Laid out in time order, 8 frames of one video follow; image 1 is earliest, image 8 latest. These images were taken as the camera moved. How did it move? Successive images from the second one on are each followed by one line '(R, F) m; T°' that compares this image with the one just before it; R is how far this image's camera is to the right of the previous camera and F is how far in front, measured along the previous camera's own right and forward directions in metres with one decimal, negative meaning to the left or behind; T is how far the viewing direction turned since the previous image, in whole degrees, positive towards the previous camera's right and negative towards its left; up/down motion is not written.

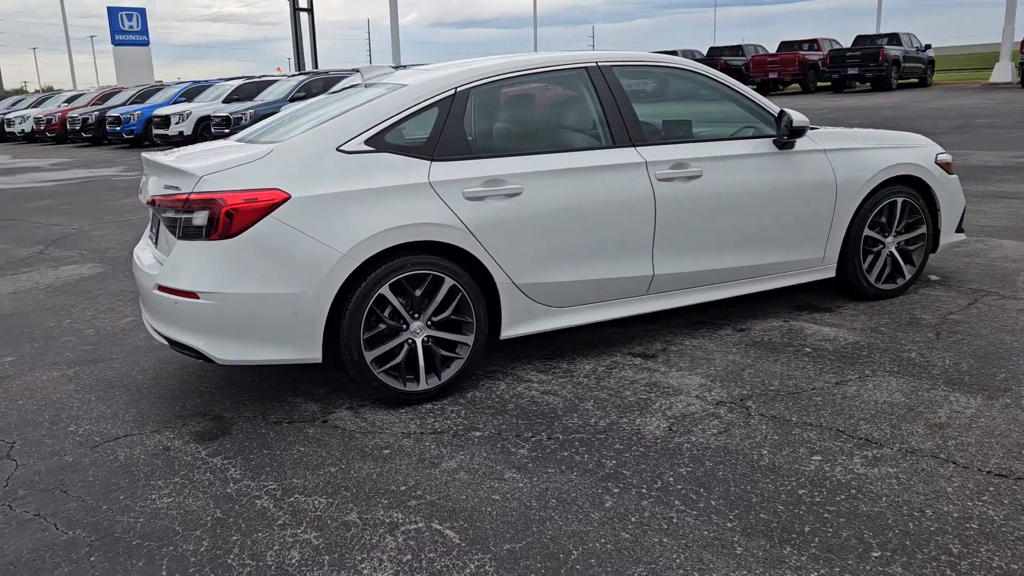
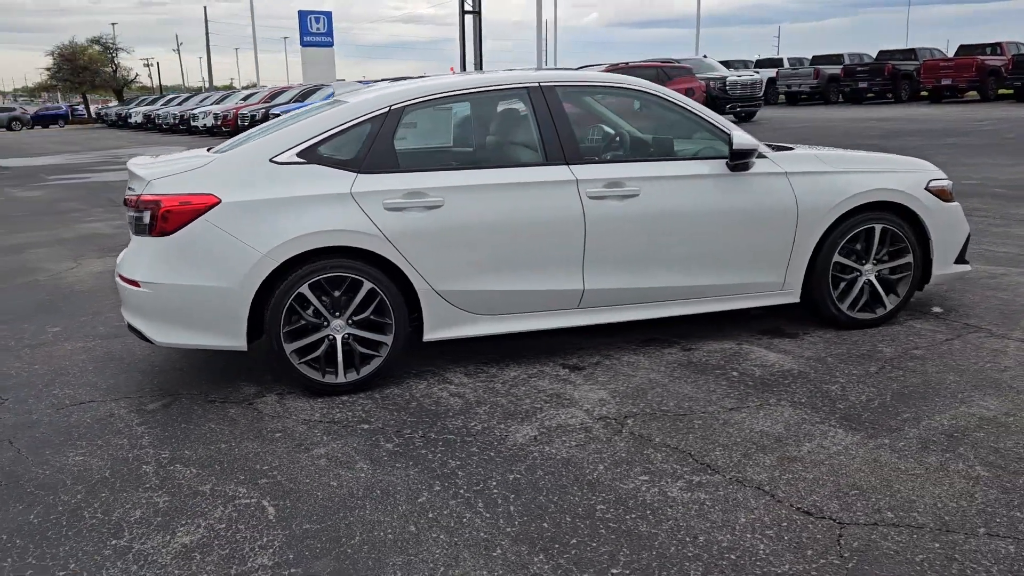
(+1.2, -0.1) m; -11°
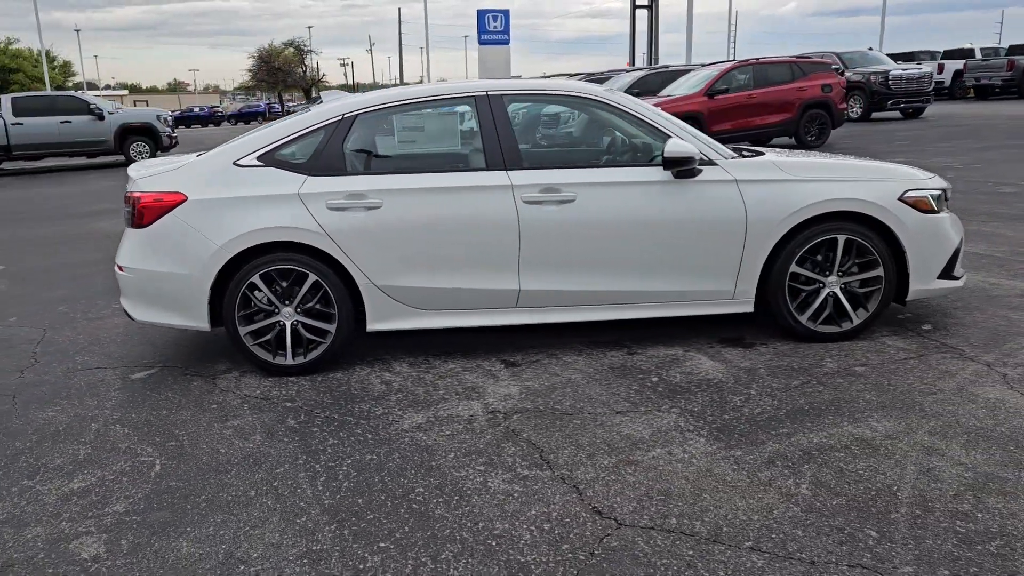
(+1.3, -0.1) m; -12°
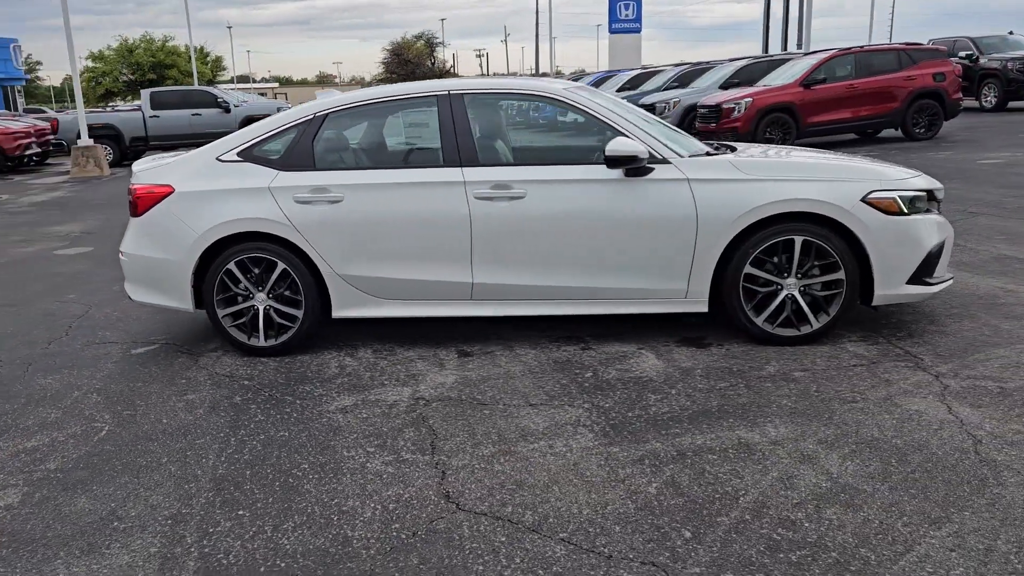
(+1.0, -0.1) m; -9°
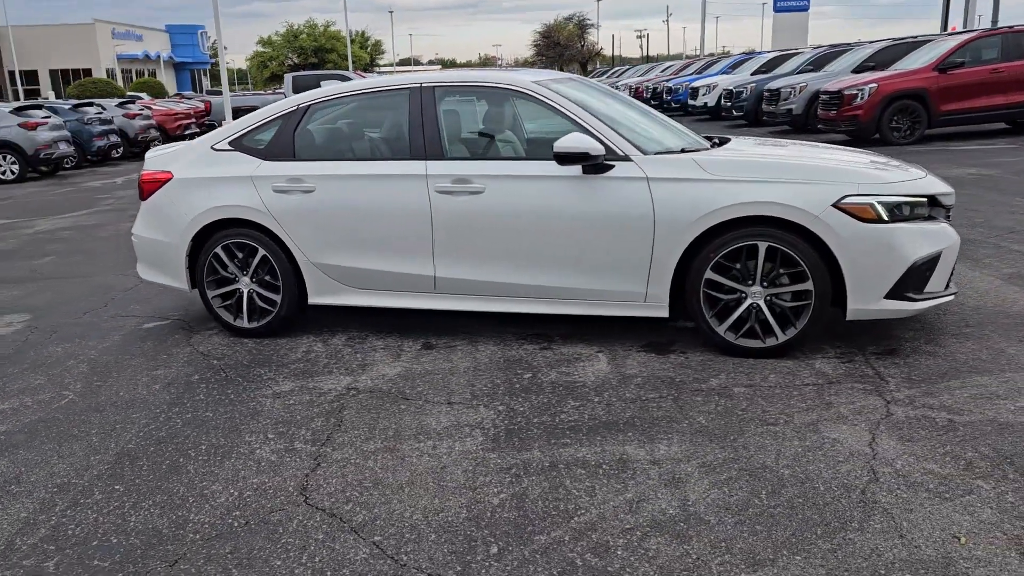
(+1.1, +0.1) m; -10°
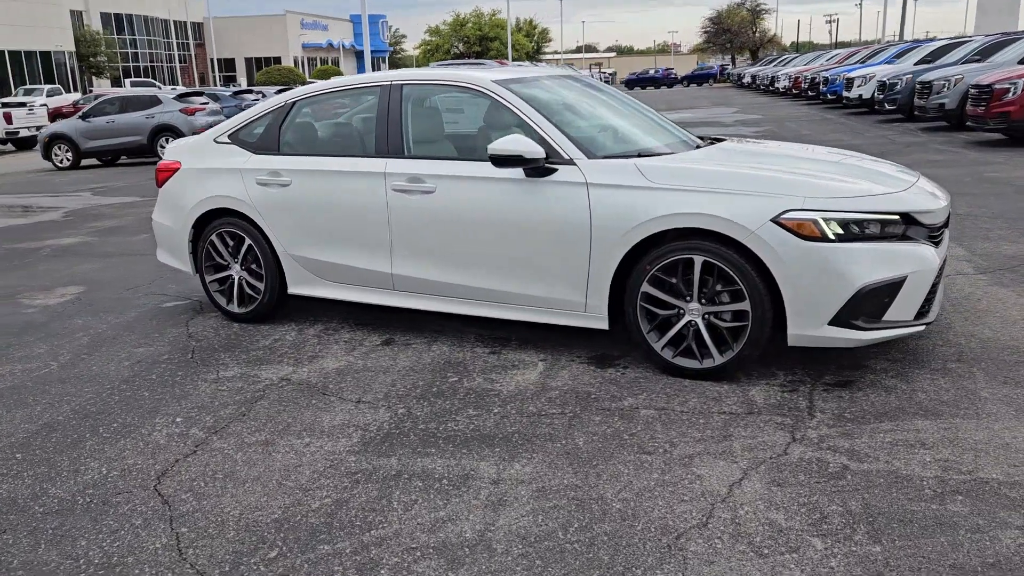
(+1.2, +0.2) m; -11°
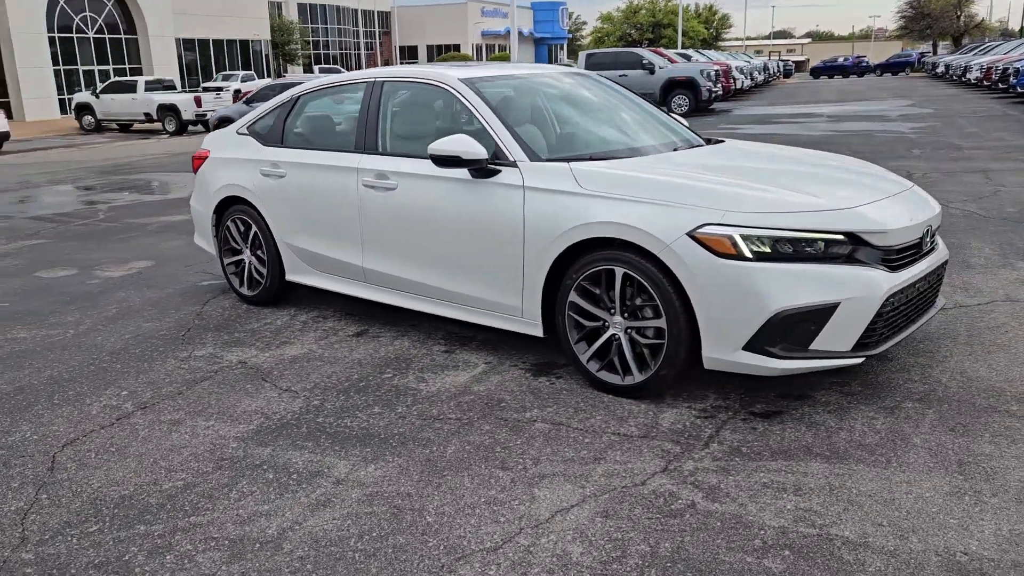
(+1.2, +0.2) m; -11°
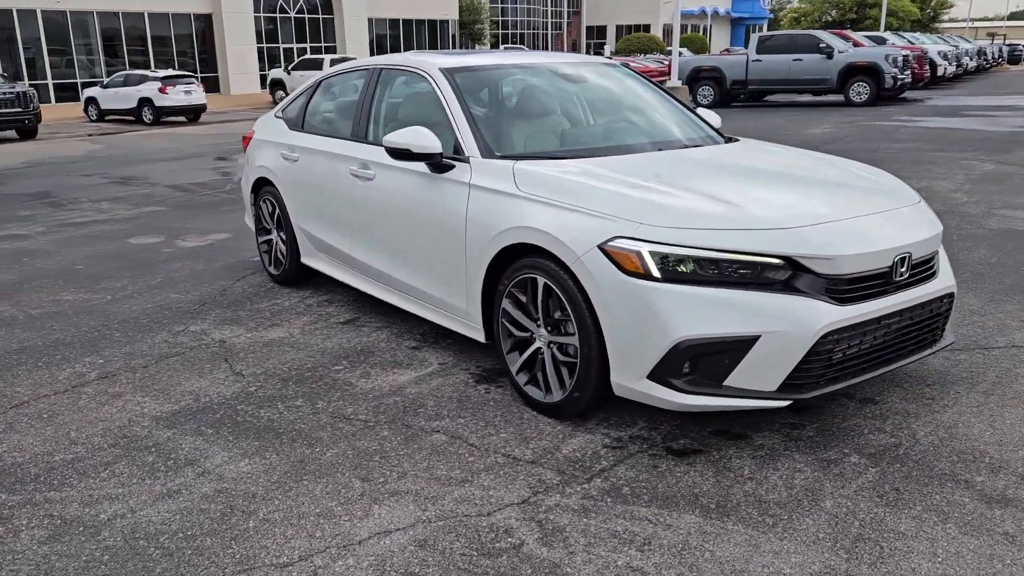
(+1.1, +0.3) m; -12°
